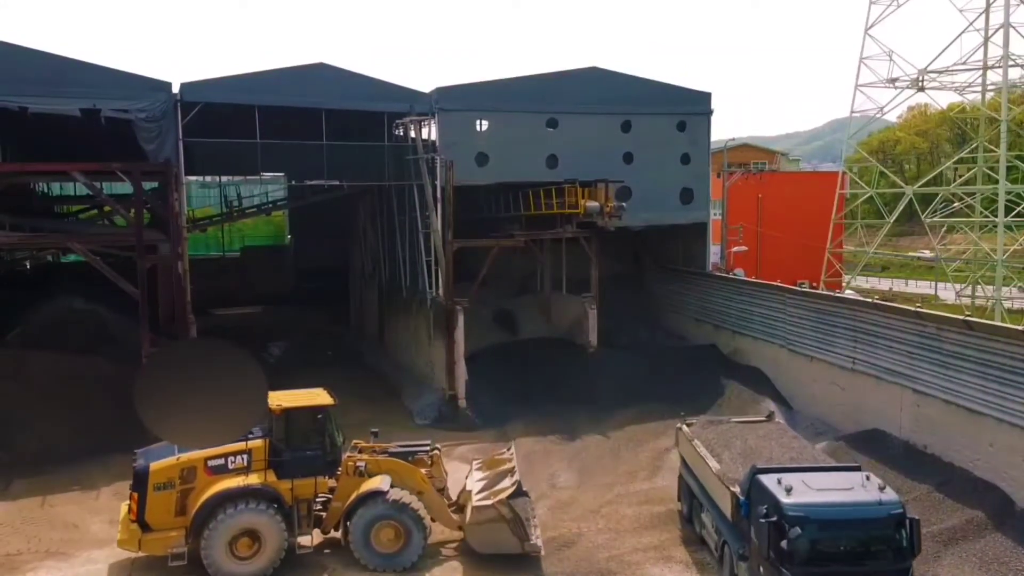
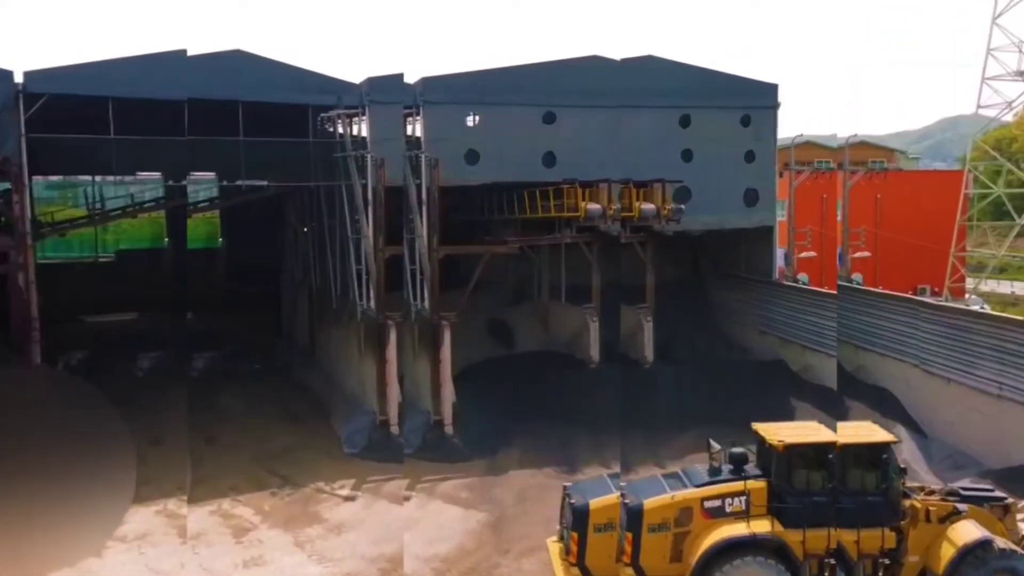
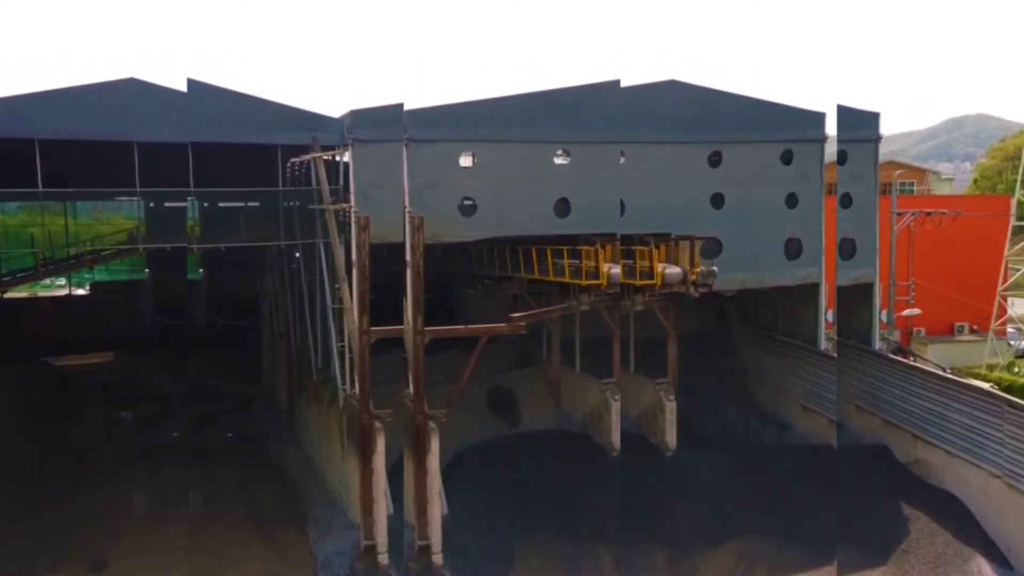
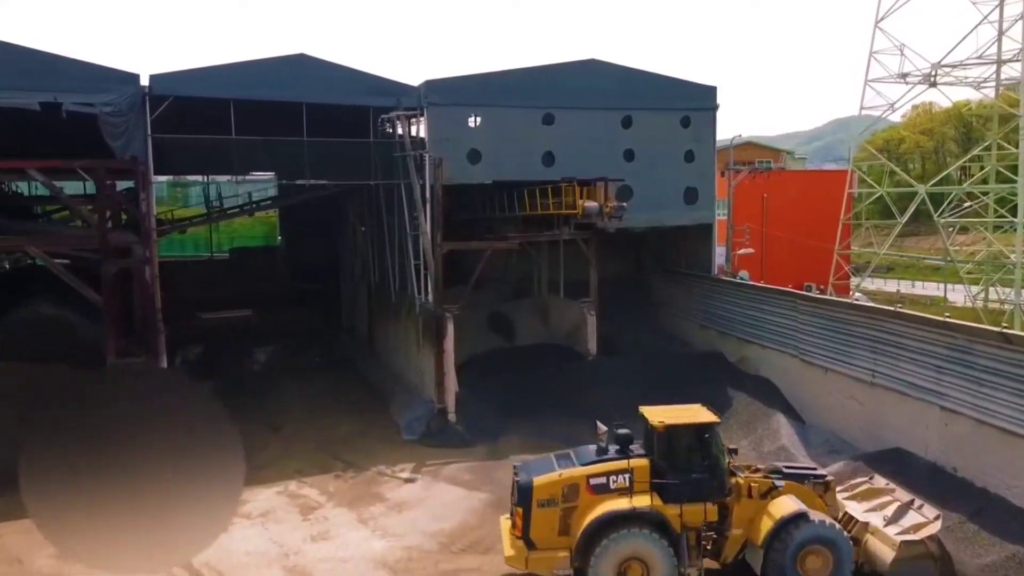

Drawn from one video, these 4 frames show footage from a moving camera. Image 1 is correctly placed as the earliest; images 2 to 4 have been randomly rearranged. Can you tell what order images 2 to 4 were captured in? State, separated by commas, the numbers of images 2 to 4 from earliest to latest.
4, 2, 3
